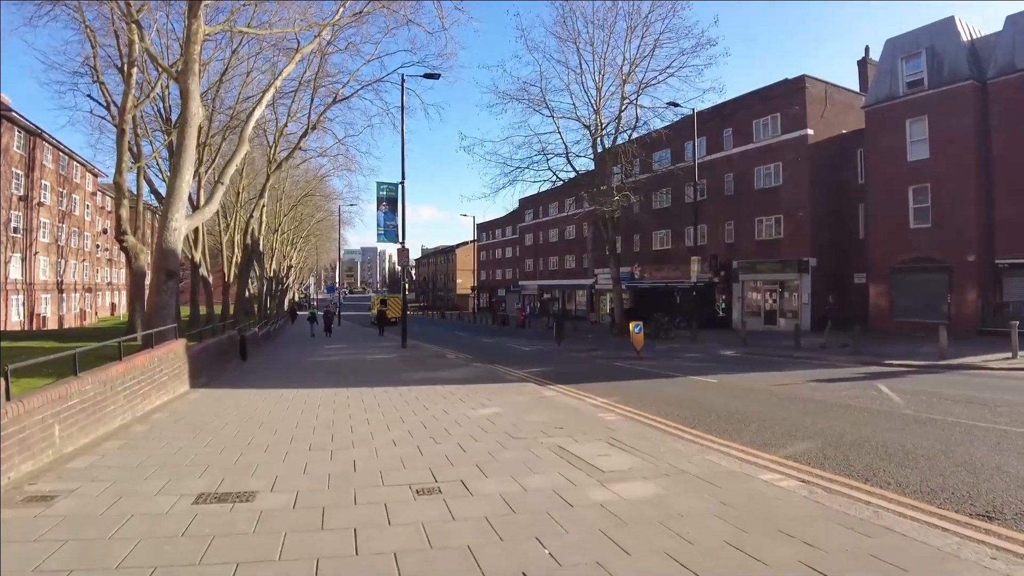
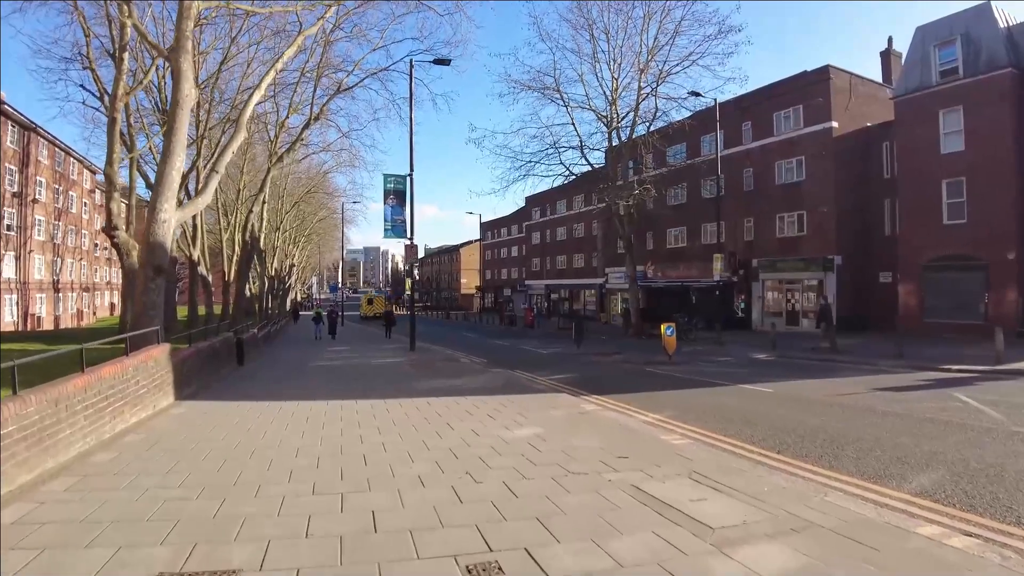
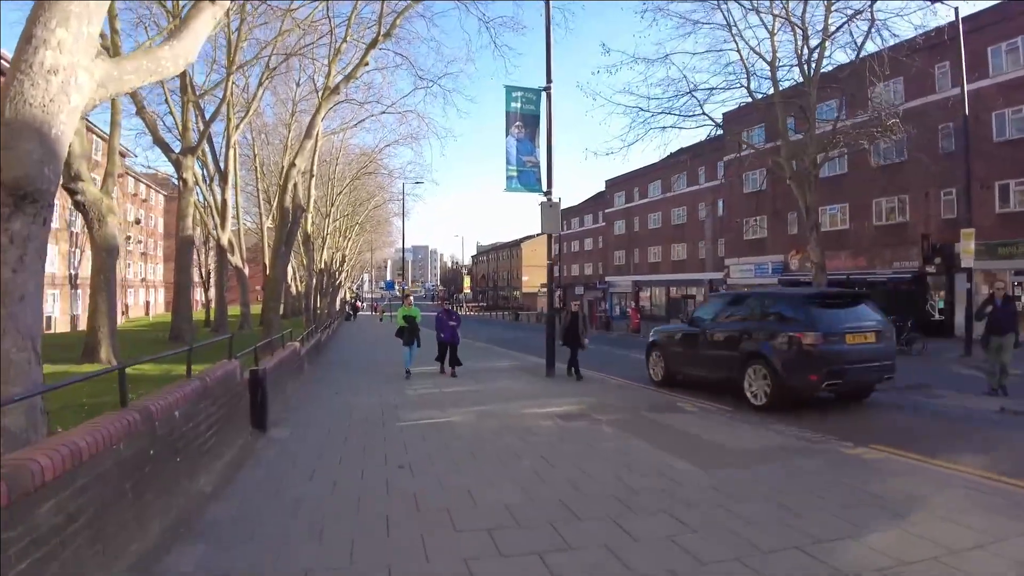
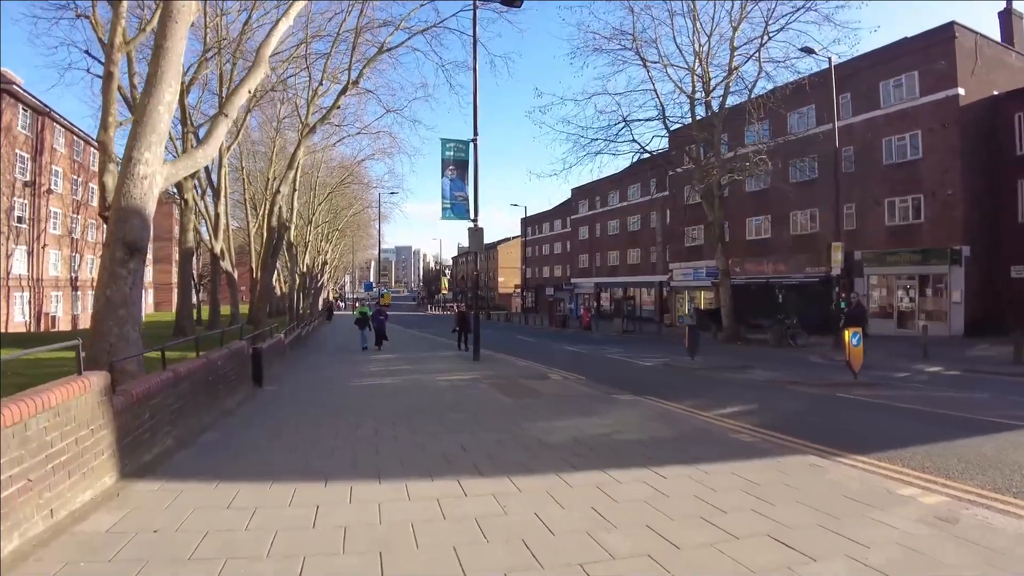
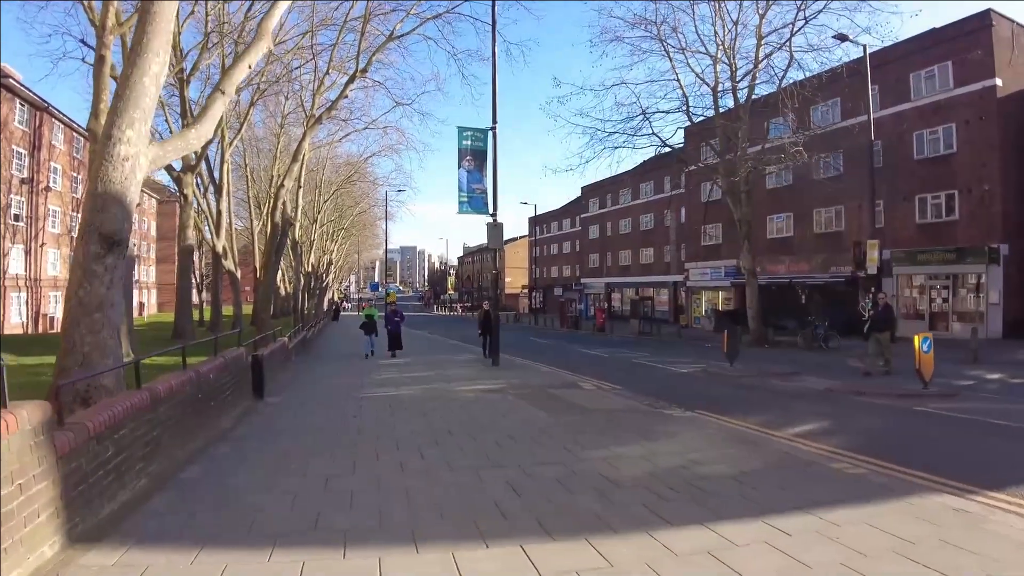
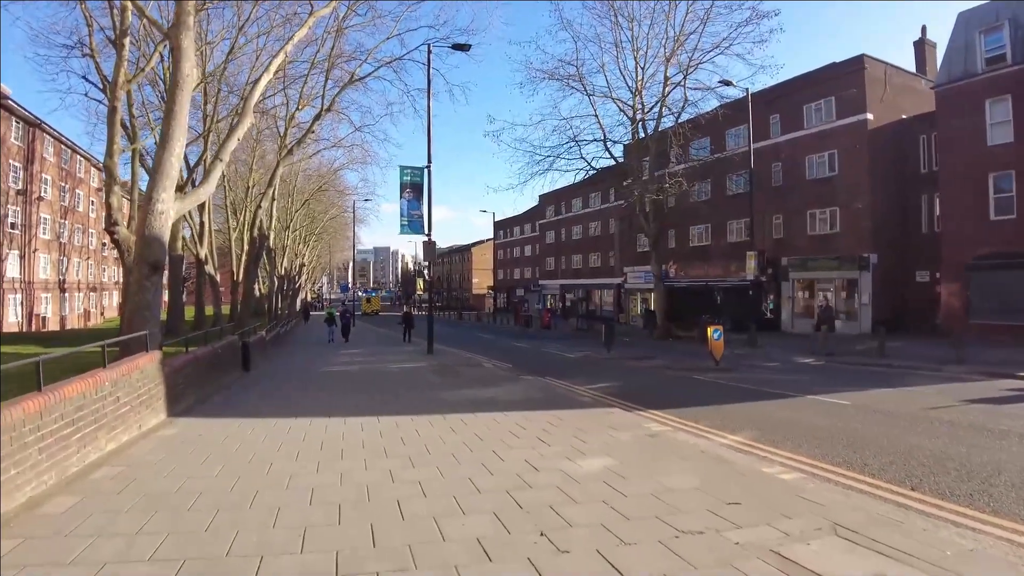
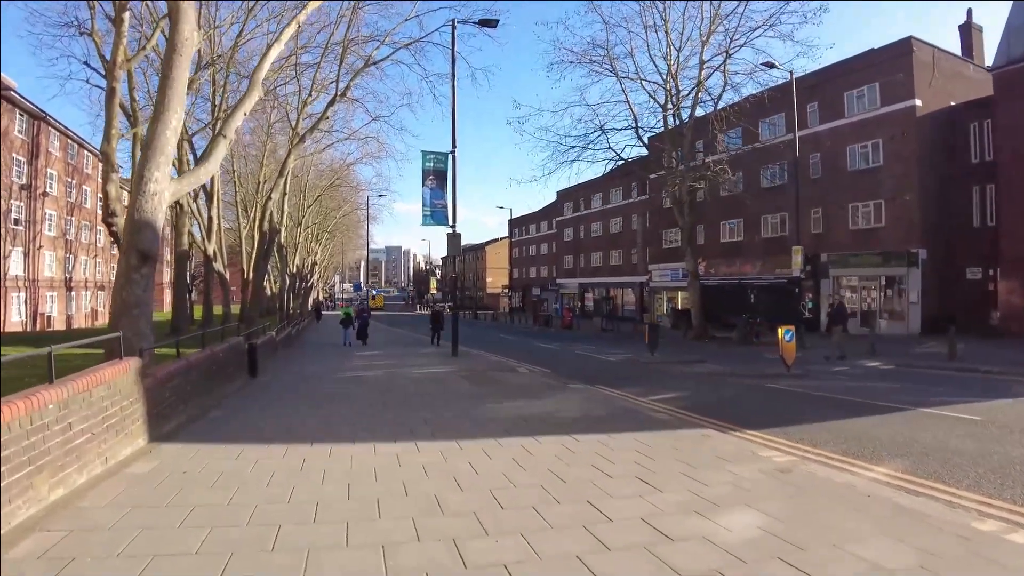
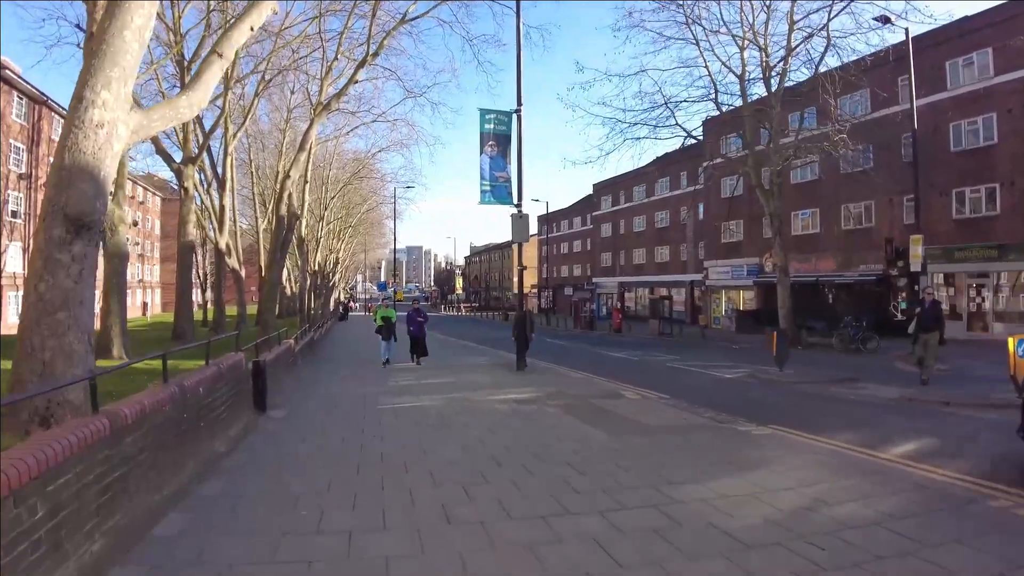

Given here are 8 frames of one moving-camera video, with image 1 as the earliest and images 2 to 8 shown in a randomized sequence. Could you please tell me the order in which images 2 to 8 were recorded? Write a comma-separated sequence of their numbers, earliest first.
2, 6, 7, 4, 5, 8, 3
